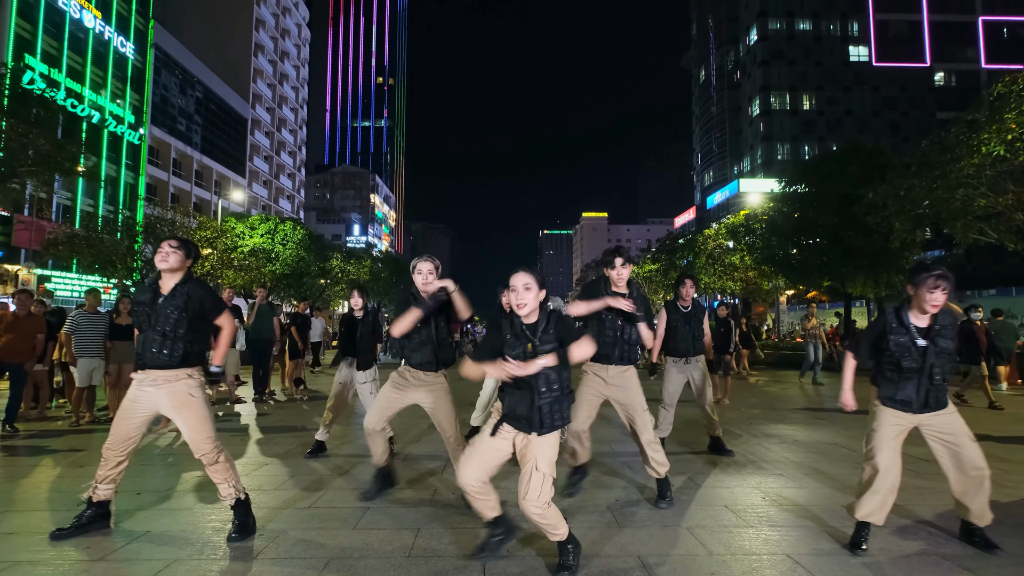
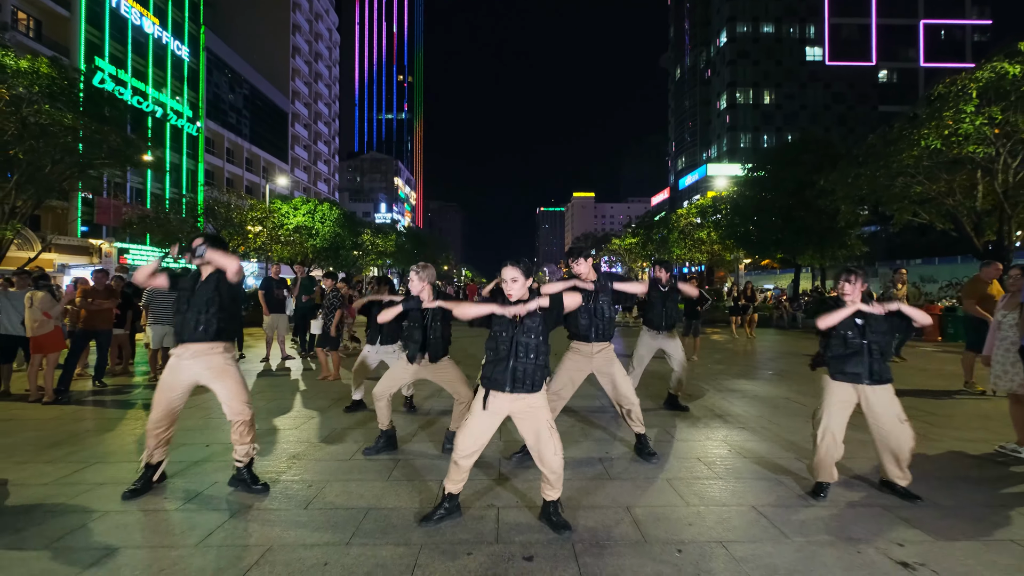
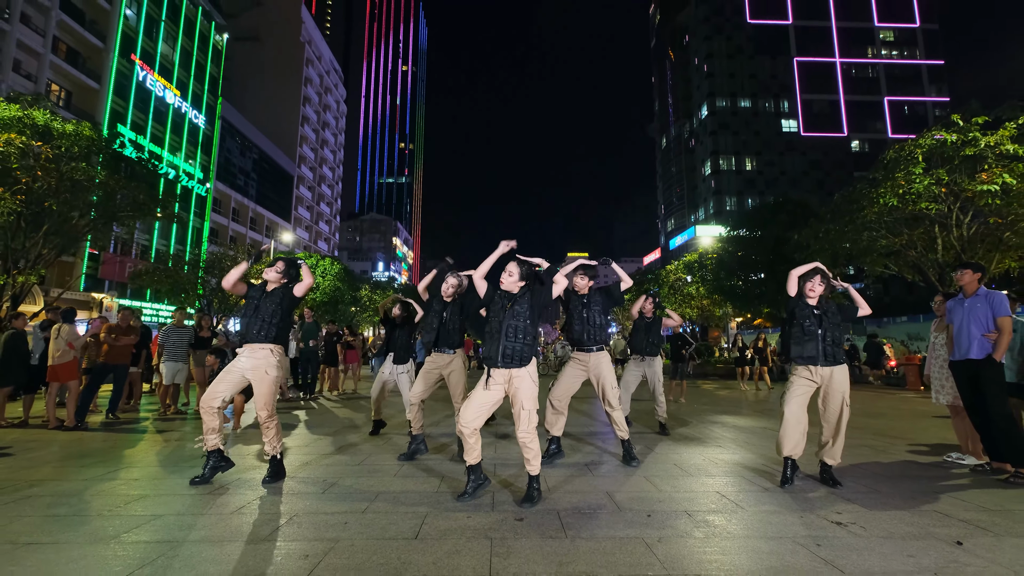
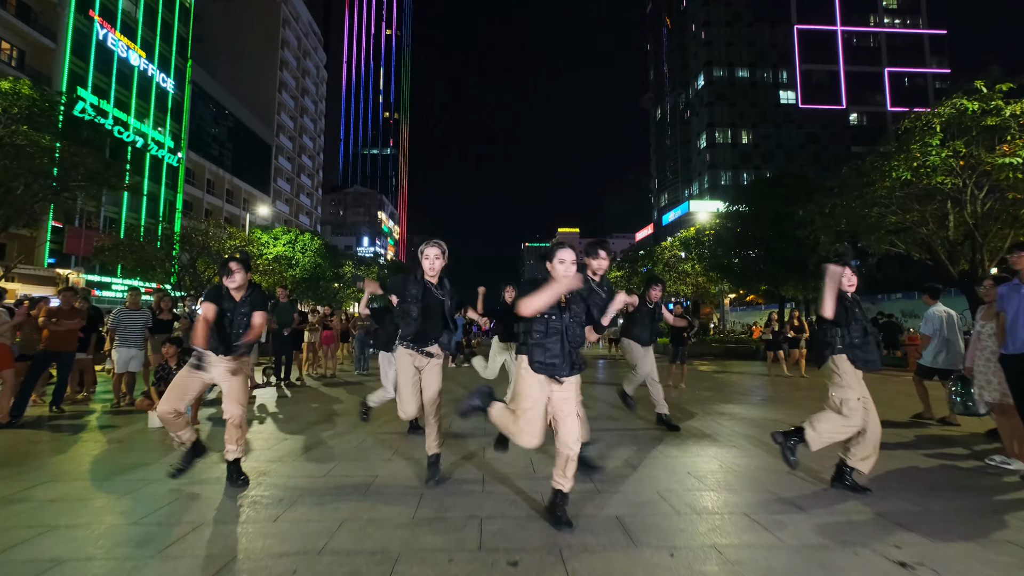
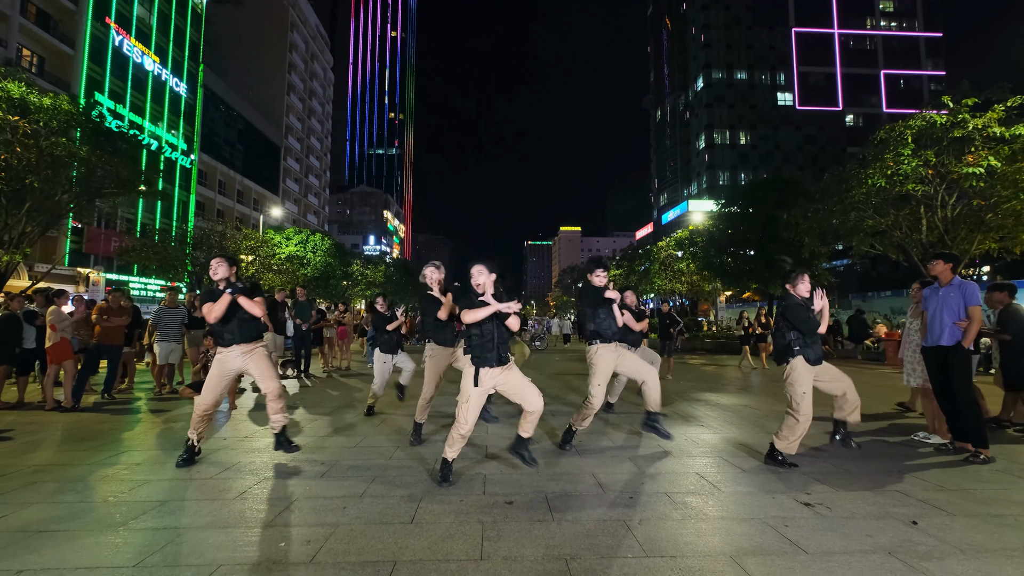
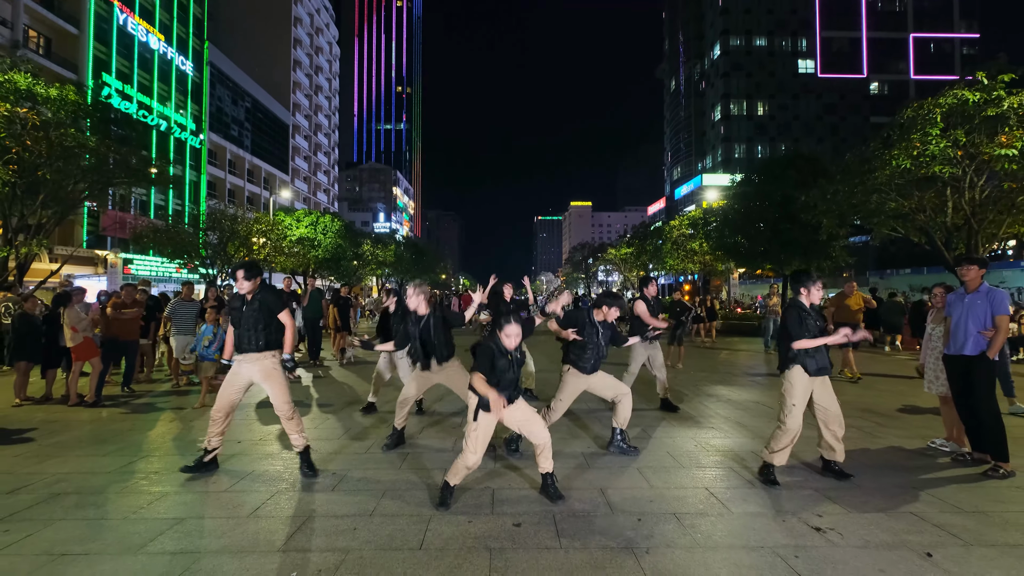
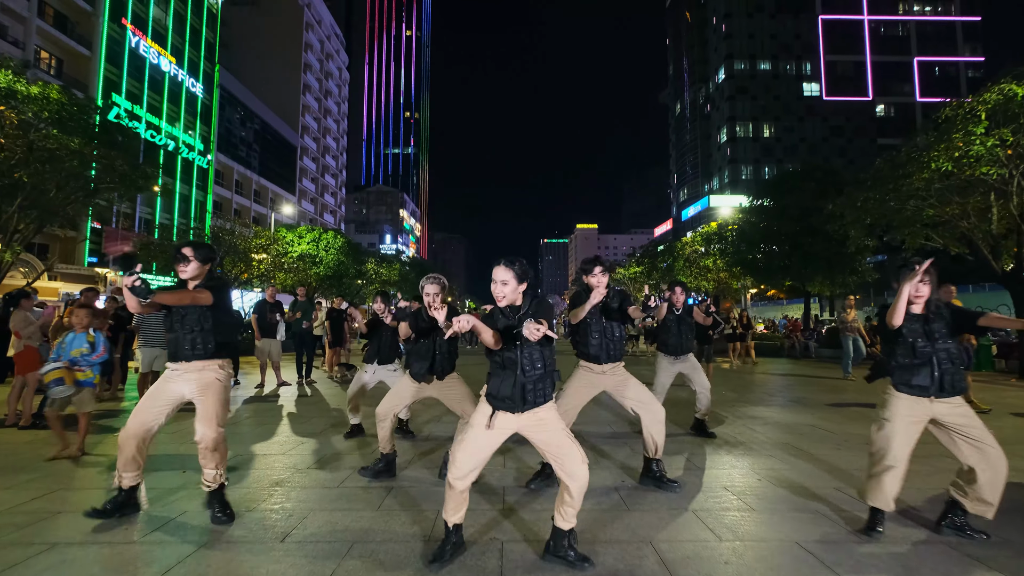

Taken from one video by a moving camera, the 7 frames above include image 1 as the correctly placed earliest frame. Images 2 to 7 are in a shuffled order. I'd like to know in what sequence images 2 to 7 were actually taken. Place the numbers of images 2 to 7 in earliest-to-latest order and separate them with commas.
6, 7, 2, 3, 5, 4
